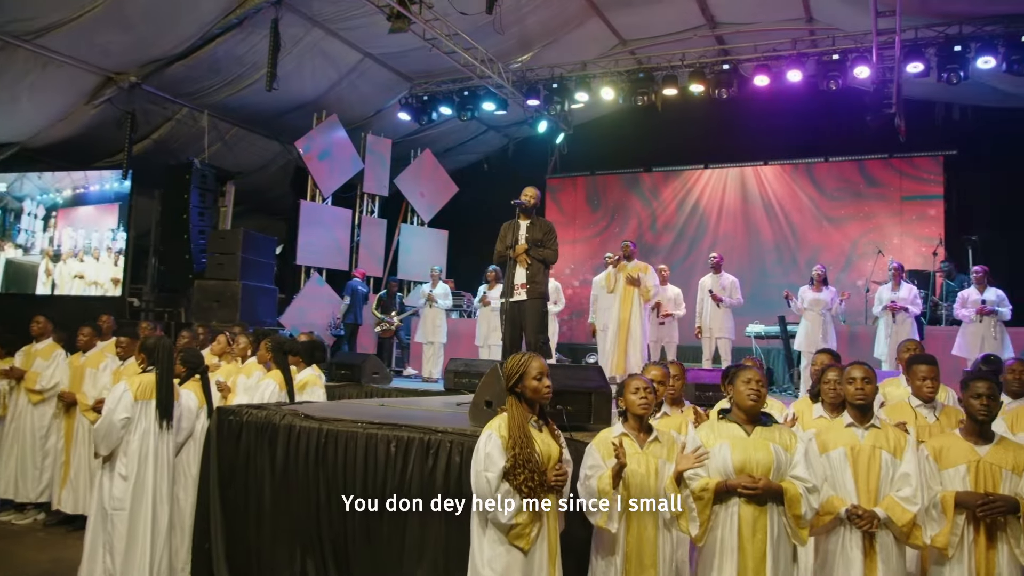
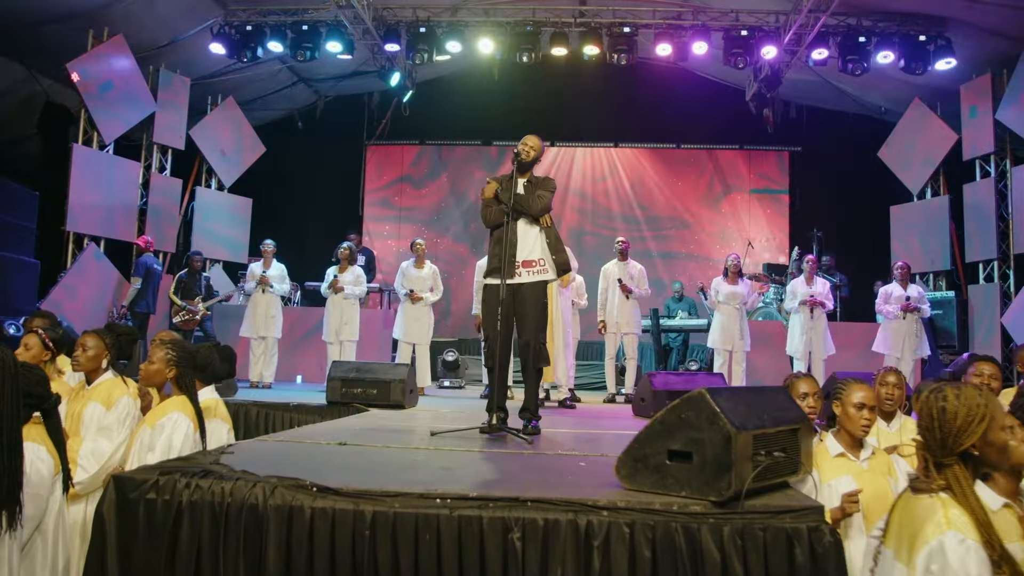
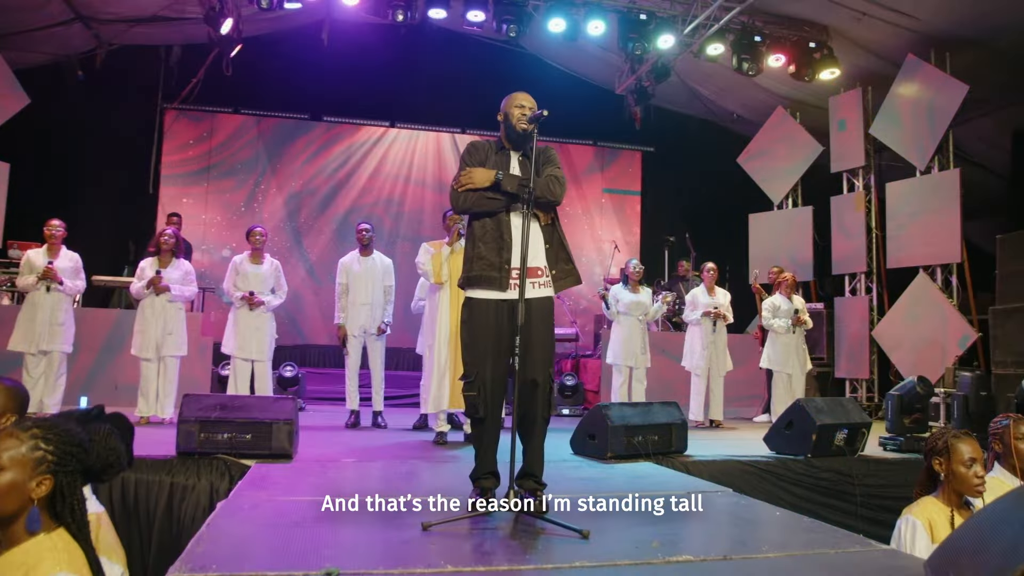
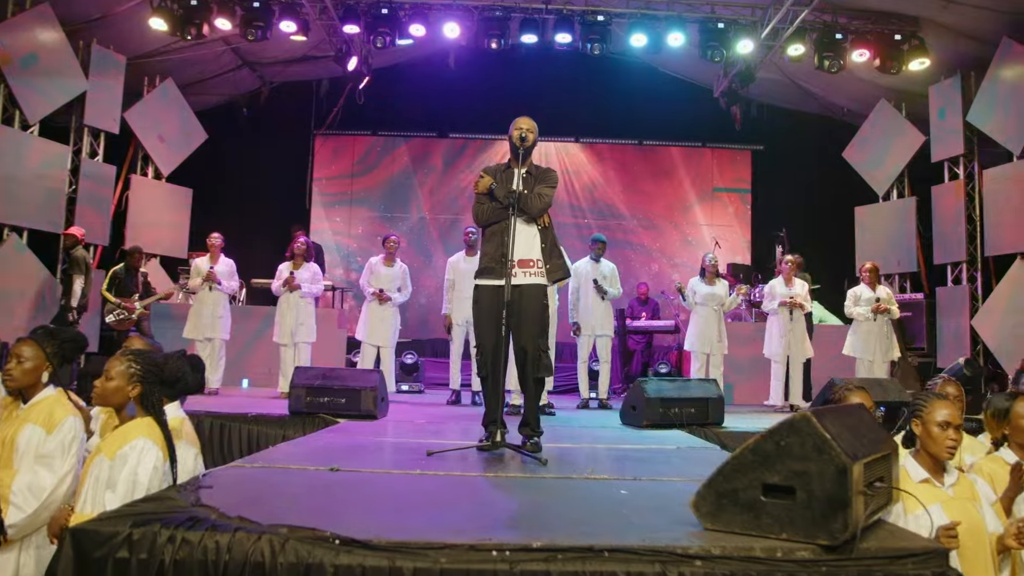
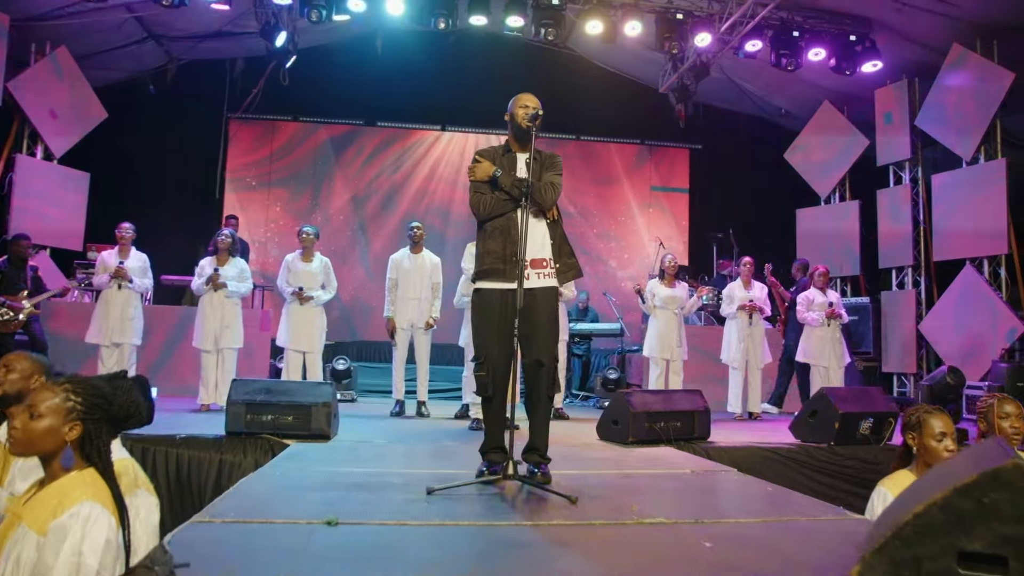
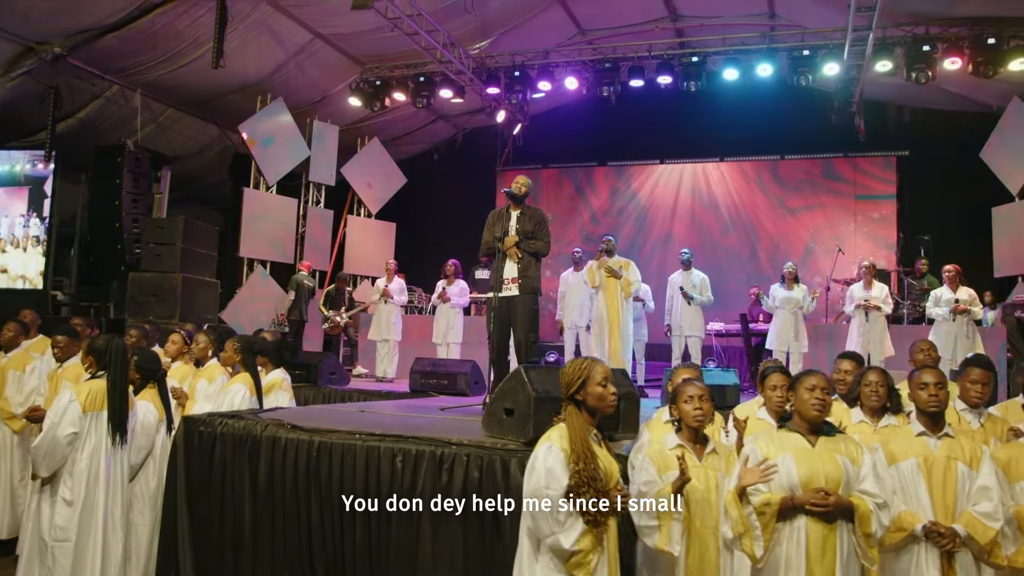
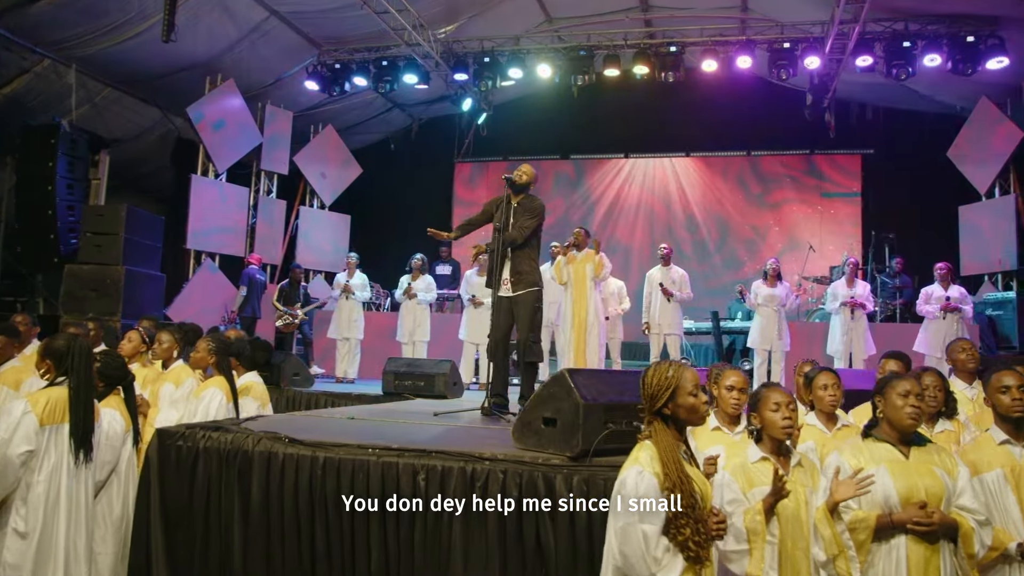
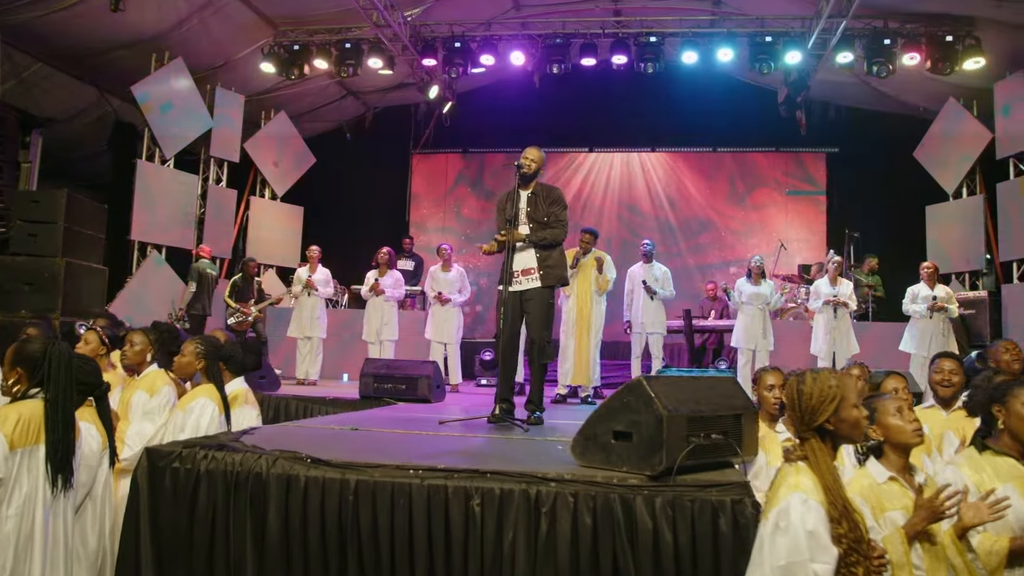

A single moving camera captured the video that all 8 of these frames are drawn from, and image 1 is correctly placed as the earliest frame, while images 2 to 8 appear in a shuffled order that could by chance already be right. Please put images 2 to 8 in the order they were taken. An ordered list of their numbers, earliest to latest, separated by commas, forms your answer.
6, 7, 8, 2, 4, 5, 3
